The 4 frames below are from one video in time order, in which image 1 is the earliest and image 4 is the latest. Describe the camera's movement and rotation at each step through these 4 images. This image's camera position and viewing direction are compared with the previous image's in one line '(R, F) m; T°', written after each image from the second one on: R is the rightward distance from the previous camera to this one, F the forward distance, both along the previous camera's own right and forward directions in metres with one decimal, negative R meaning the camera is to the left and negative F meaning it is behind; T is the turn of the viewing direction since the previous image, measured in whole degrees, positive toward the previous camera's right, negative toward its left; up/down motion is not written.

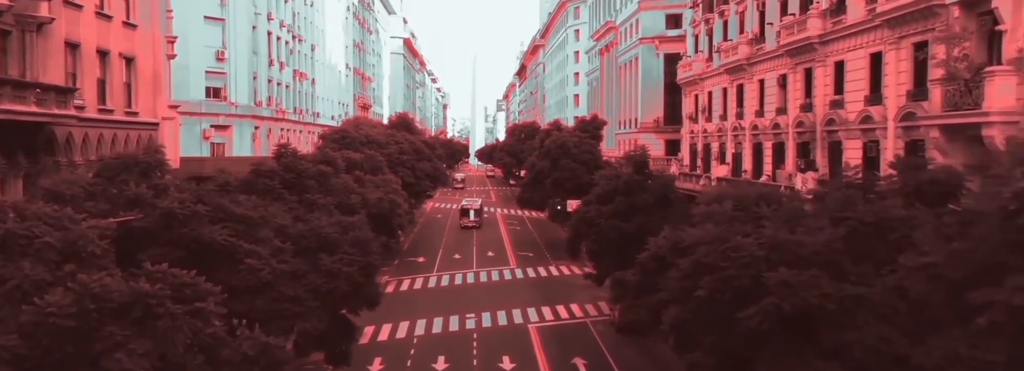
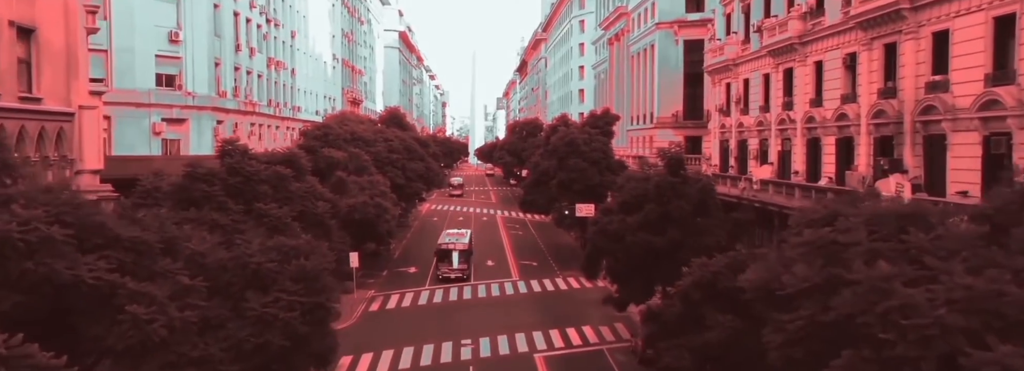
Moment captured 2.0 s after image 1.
(-0.1, +5.7) m; 0°
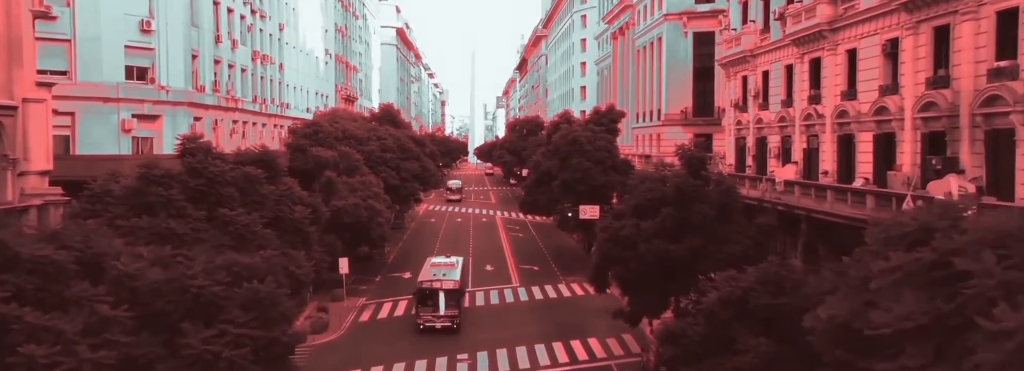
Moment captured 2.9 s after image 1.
(0.0, +2.6) m; 0°
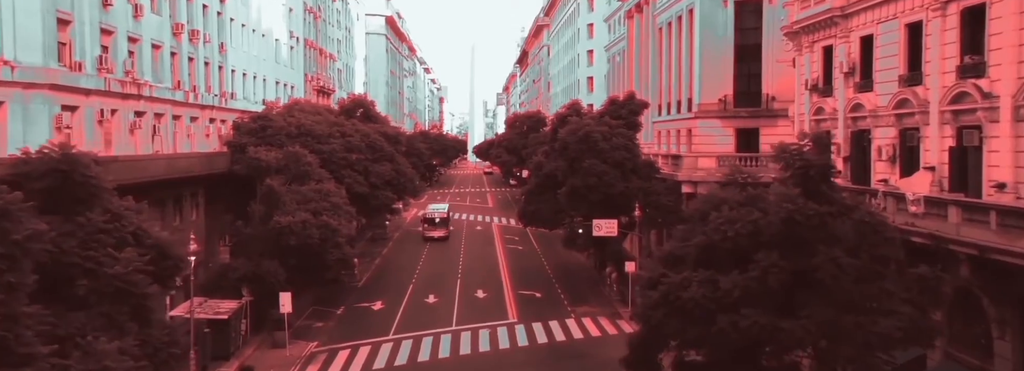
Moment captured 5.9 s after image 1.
(+0.3, +9.5) m; 0°
